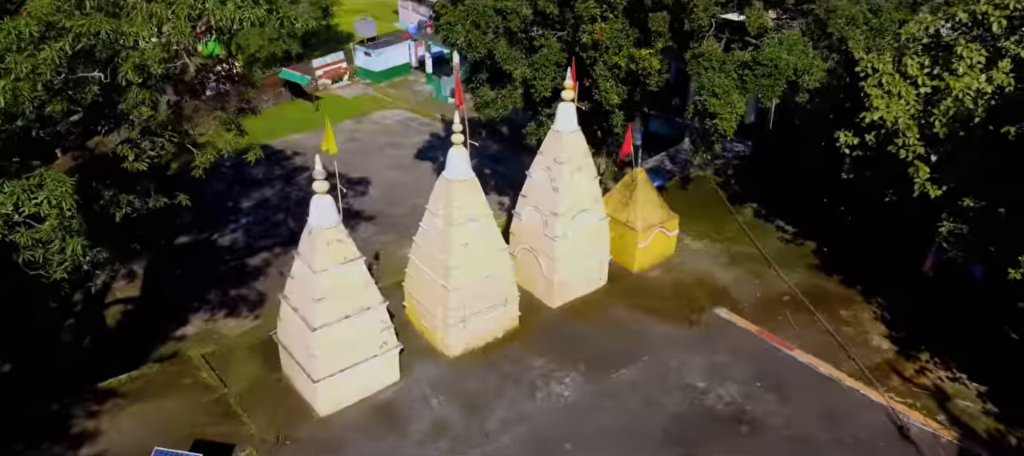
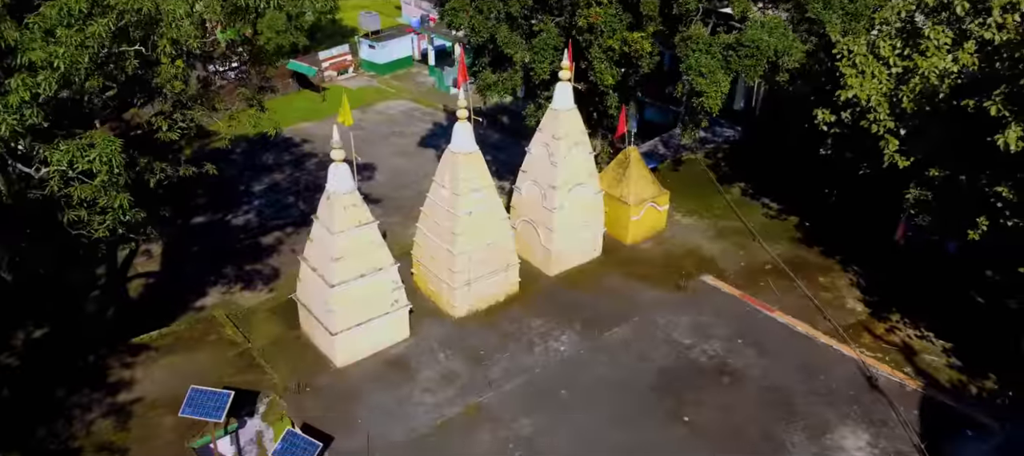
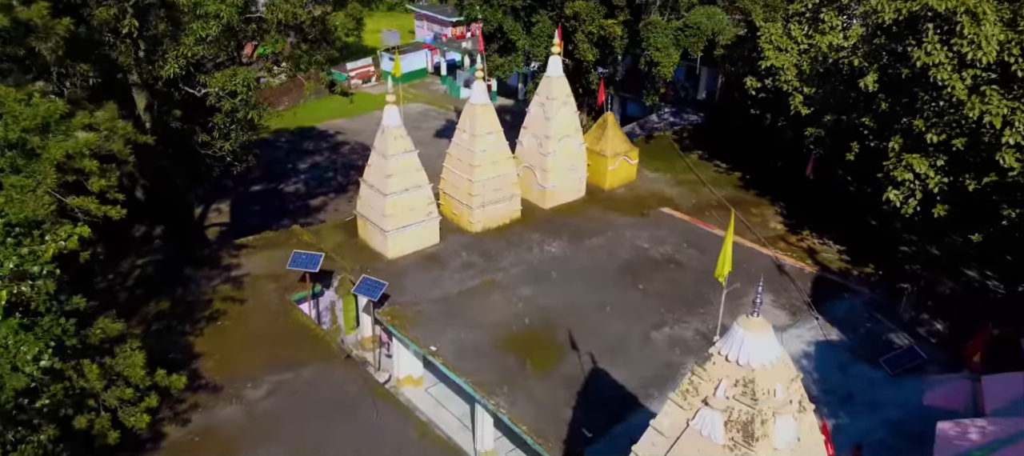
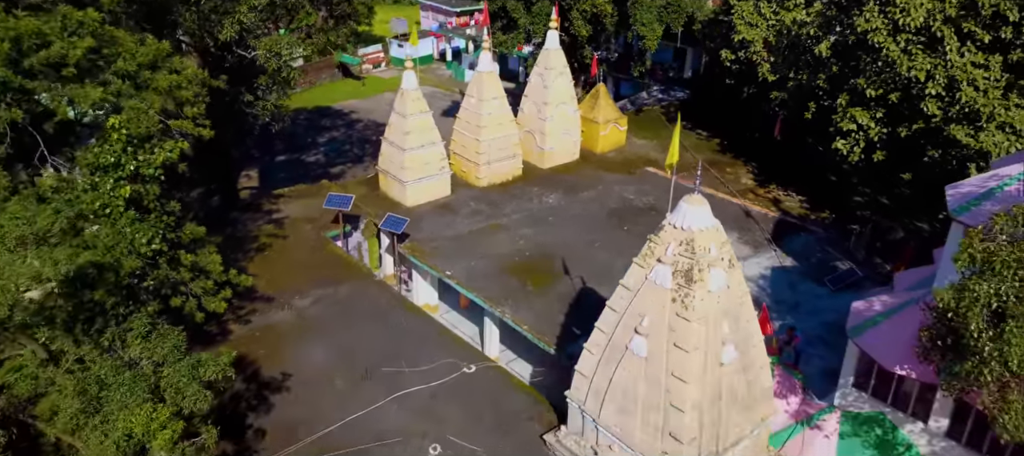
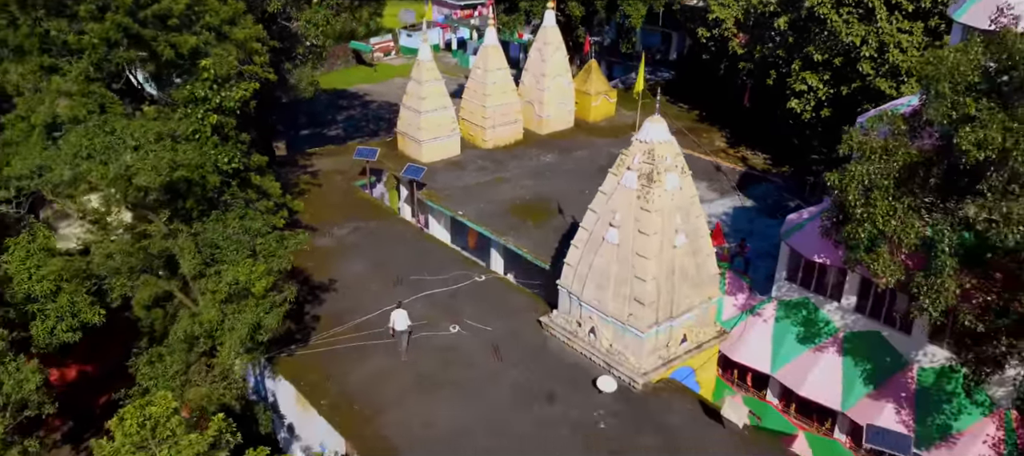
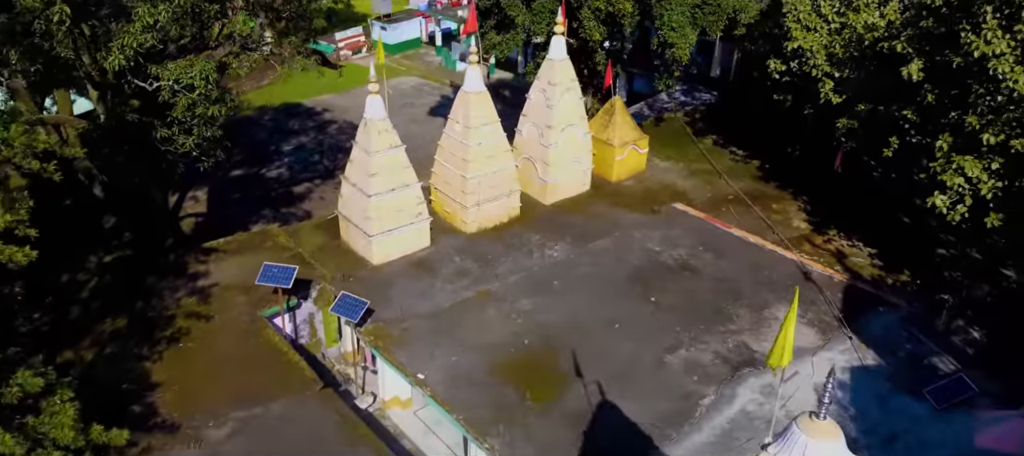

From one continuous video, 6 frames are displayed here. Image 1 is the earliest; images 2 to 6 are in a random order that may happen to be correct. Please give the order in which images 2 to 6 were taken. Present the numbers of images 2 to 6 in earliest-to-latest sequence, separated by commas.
2, 6, 3, 4, 5
